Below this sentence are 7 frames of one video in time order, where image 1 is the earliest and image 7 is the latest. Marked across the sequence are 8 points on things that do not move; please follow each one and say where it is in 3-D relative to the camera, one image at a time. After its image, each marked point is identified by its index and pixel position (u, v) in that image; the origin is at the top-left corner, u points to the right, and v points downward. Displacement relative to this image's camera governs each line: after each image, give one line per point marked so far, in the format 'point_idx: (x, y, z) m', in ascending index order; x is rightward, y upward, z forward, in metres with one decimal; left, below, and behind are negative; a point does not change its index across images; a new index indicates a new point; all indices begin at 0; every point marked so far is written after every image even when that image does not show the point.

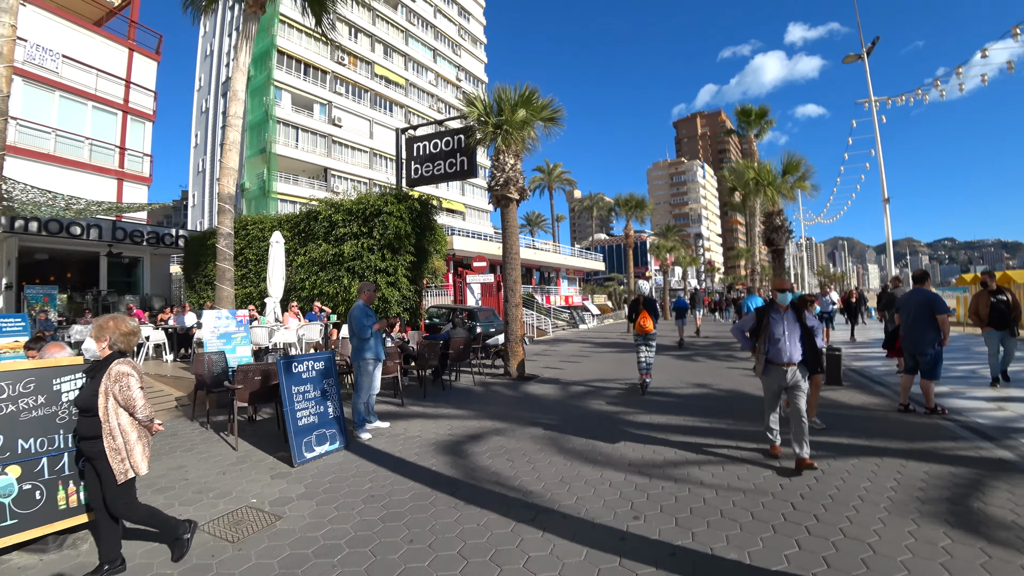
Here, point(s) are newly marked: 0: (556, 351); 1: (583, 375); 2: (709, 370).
0: (+1.2, -1.9, +15.1) m
1: (+1.3, -1.6, +9.6) m
2: (+3.8, -1.6, +9.9) m
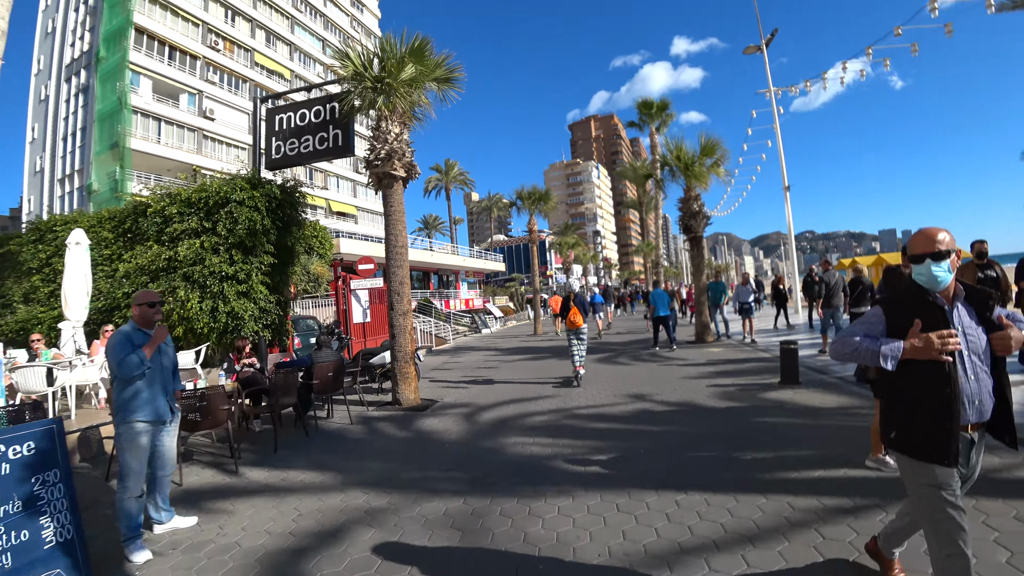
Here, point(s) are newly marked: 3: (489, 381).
0: (-1.5, -1.9, +13.1) m
1: (-0.3, -1.6, +7.7) m
2: (+2.1, -1.5, +8.5) m
3: (-0.5, -1.7, +9.1) m
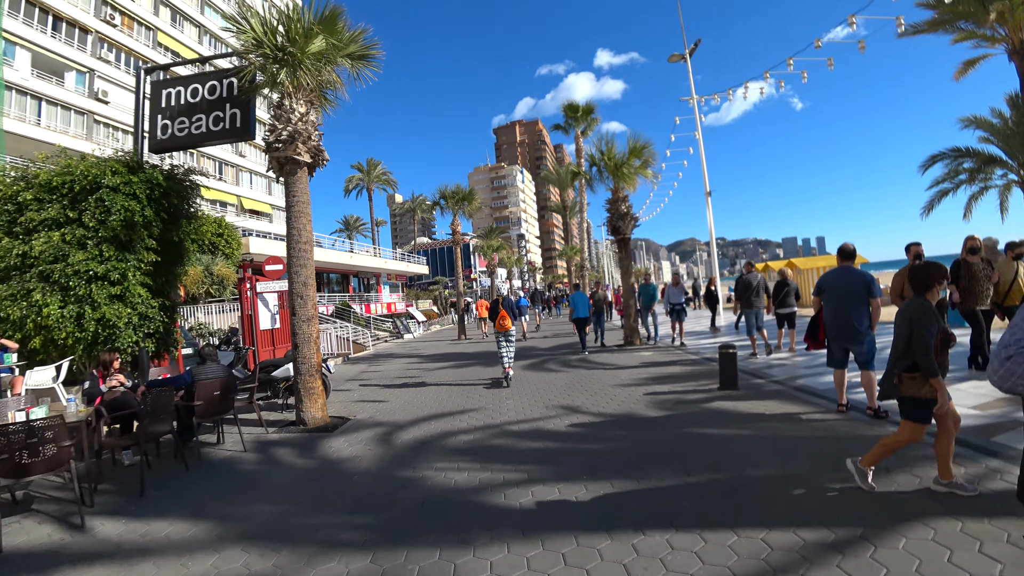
0: (-3.3, -2.0, +12.1) m
1: (-1.4, -1.6, +7.0) m
2: (+0.9, -1.5, +8.1) m
3: (-1.7, -1.7, +8.3) m
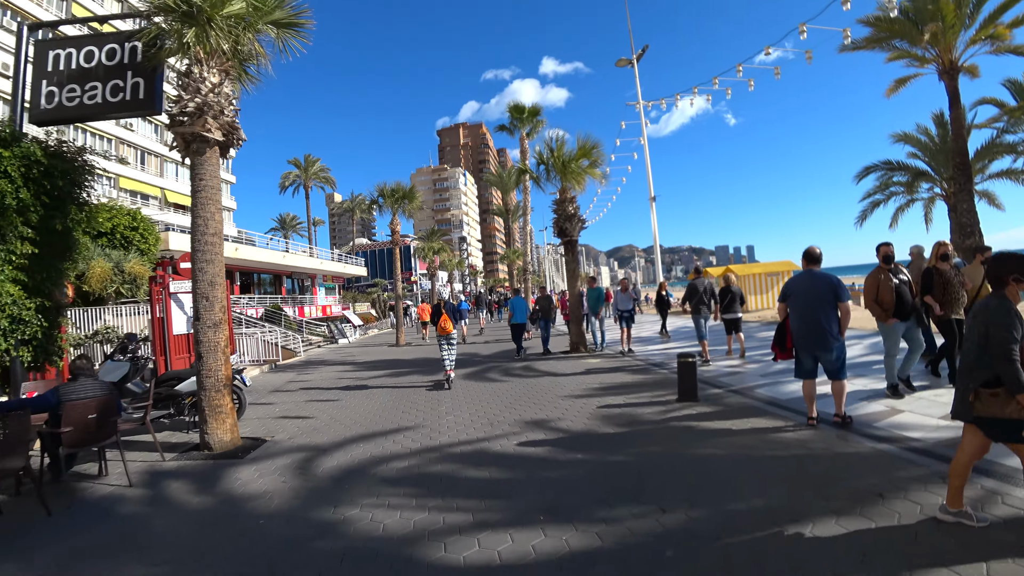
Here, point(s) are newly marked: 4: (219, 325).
0: (-4.6, -2.0, +11.1) m
1: (-2.1, -1.7, +6.1) m
2: (0.0, -1.6, +7.5) m
3: (-2.6, -1.7, +7.4) m
4: (-3.1, -0.4, +5.3) m
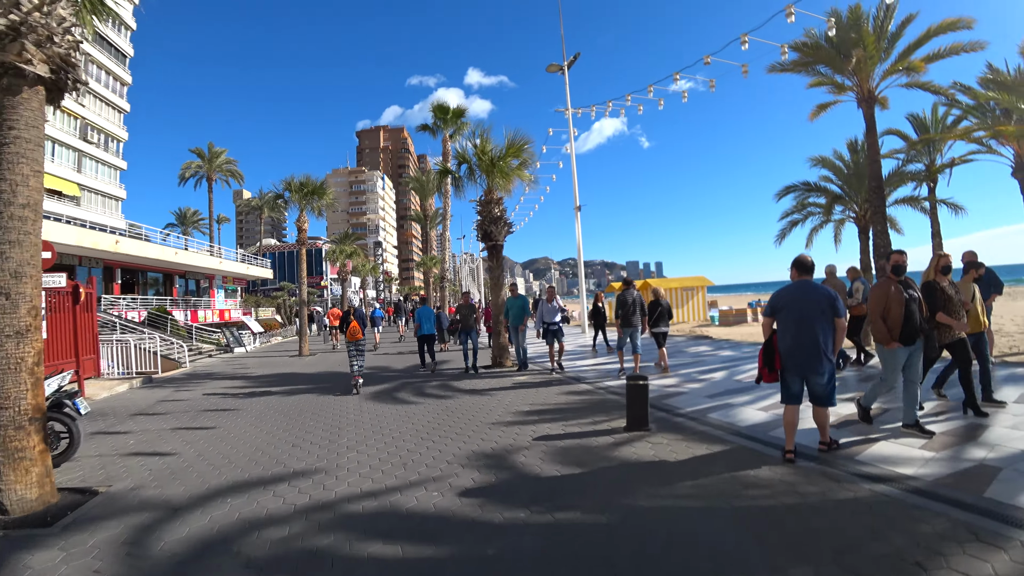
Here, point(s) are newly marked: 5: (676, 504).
0: (-6.1, -2.0, +9.2) m
1: (-2.8, -1.7, +4.8) m
2: (-1.0, -1.6, +6.4) m
3: (-3.5, -1.8, +6.0) m
4: (-3.7, -0.4, +3.8) m
5: (+1.1, -1.4, +3.3) m
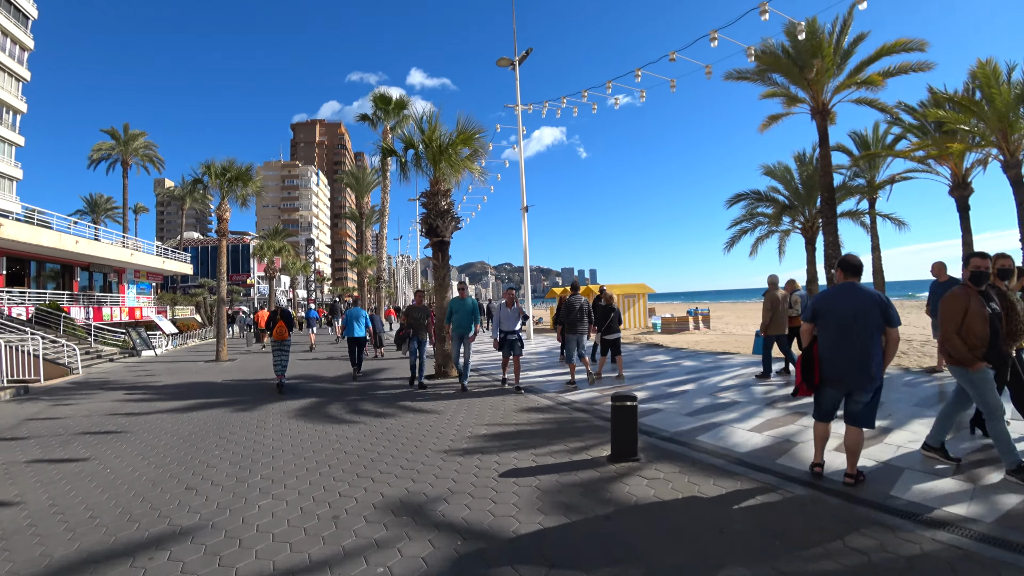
0: (-6.8, -1.9, +7.6) m
1: (-3.1, -1.6, +3.5) m
2: (-1.4, -1.6, +5.3) m
3: (-3.9, -1.7, +4.6) m
4: (-3.8, -0.3, +2.5) m
5: (+1.0, -1.4, +2.5) m
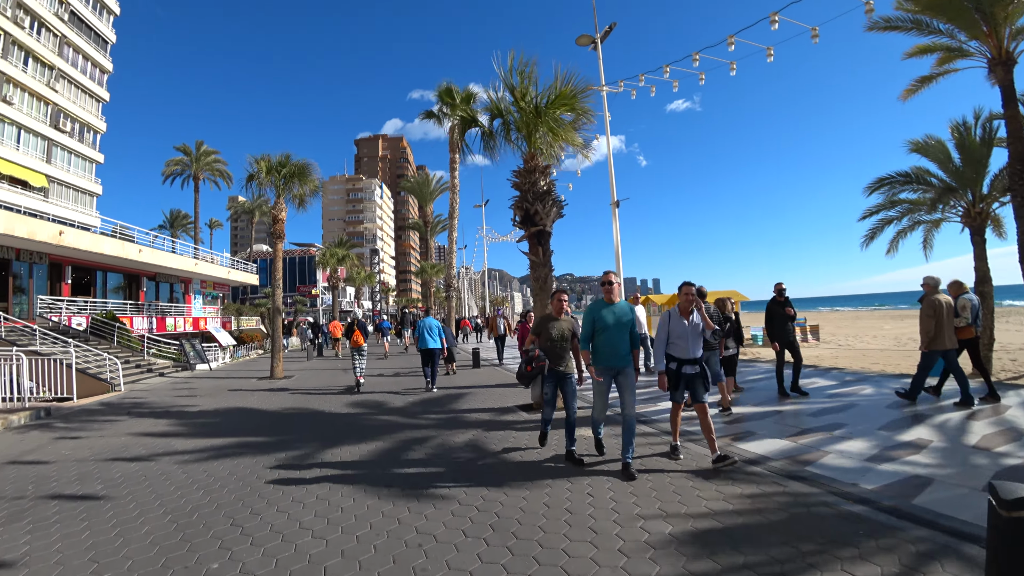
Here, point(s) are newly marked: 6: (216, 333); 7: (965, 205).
0: (-5.2, -1.9, +5.8) m
1: (-2.0, -1.5, +1.4) m
2: (-0.1, -1.6, +3.0) m
3: (-2.7, -1.6, +2.6) m
4: (-2.8, -0.1, +0.5) m
5: (+1.9, -1.3, -0.1) m
6: (-11.5, -1.8, +19.7) m
7: (+12.8, +2.3, +14.0) m
